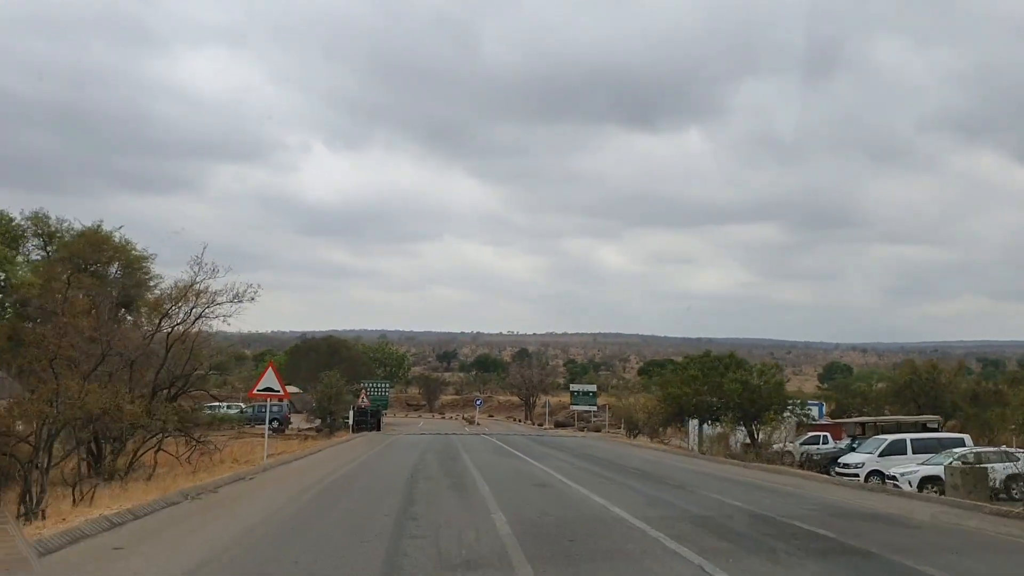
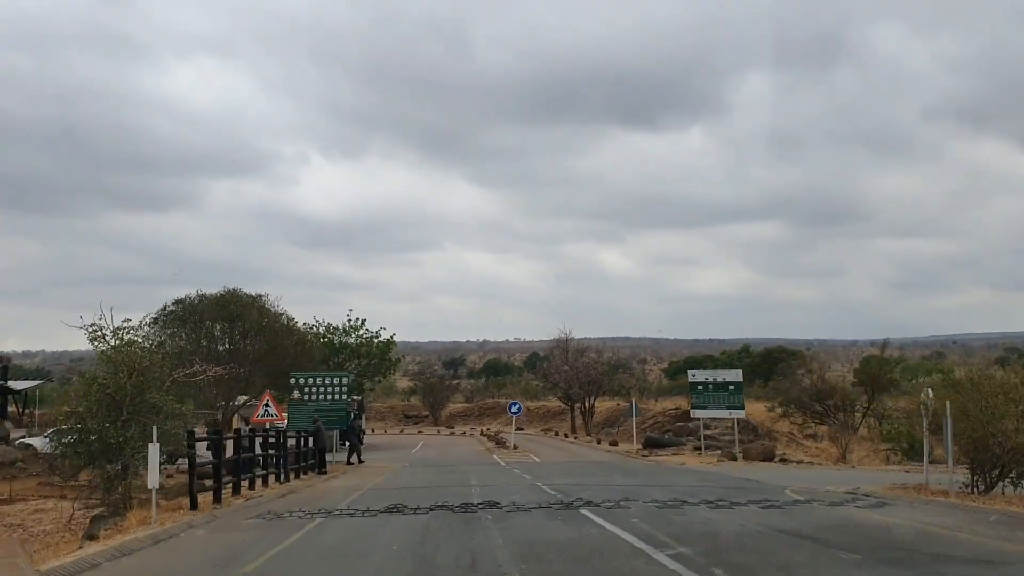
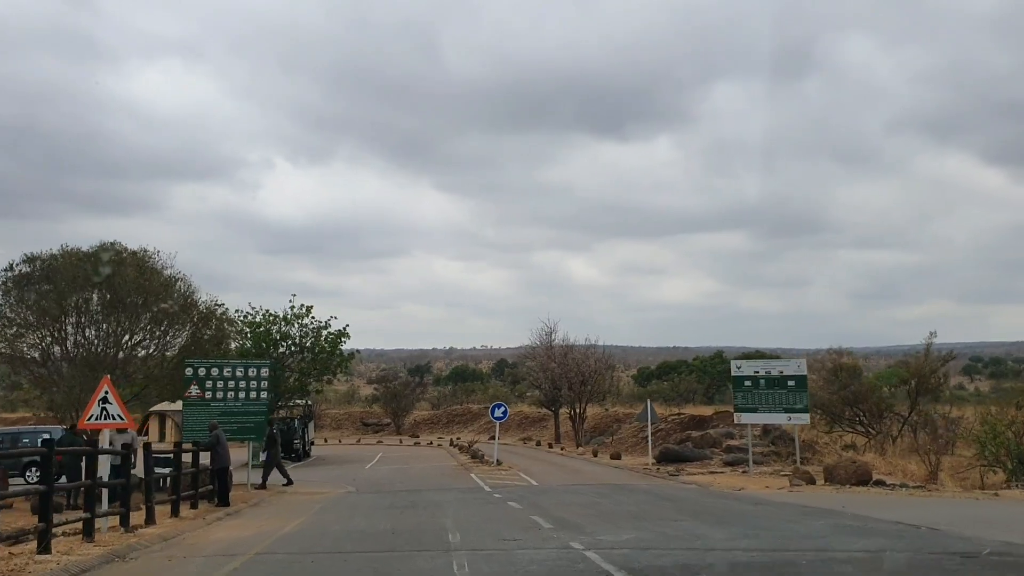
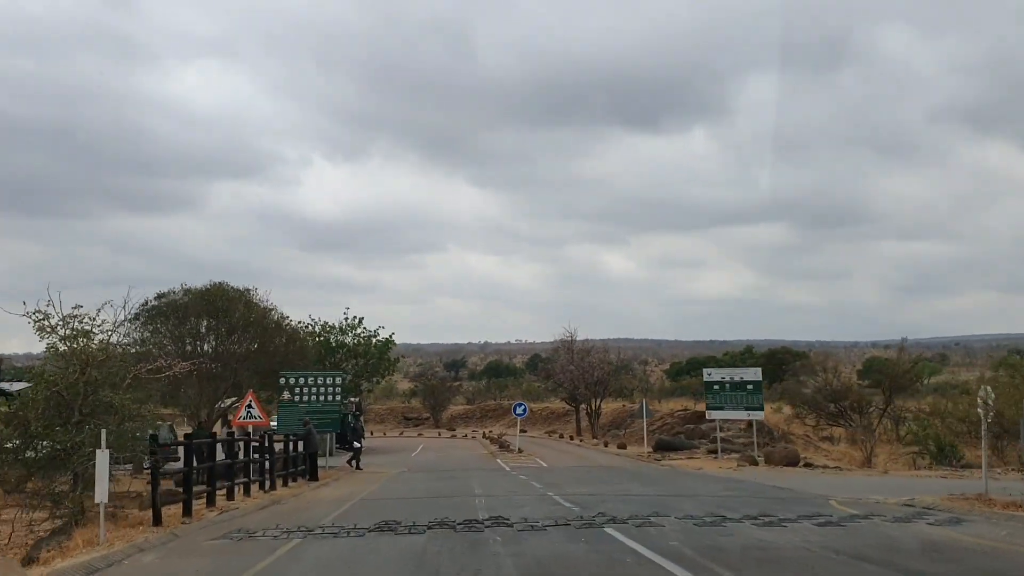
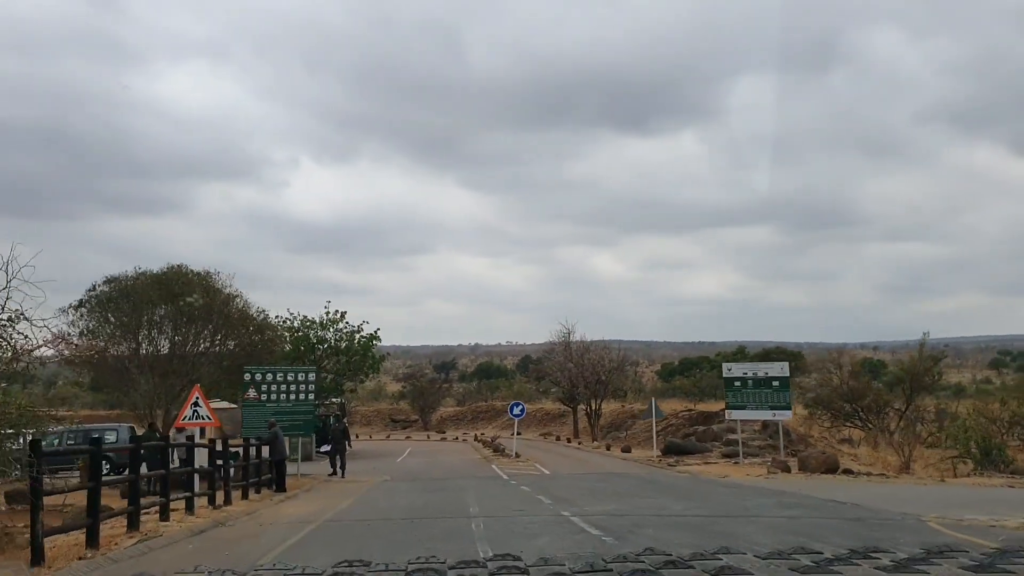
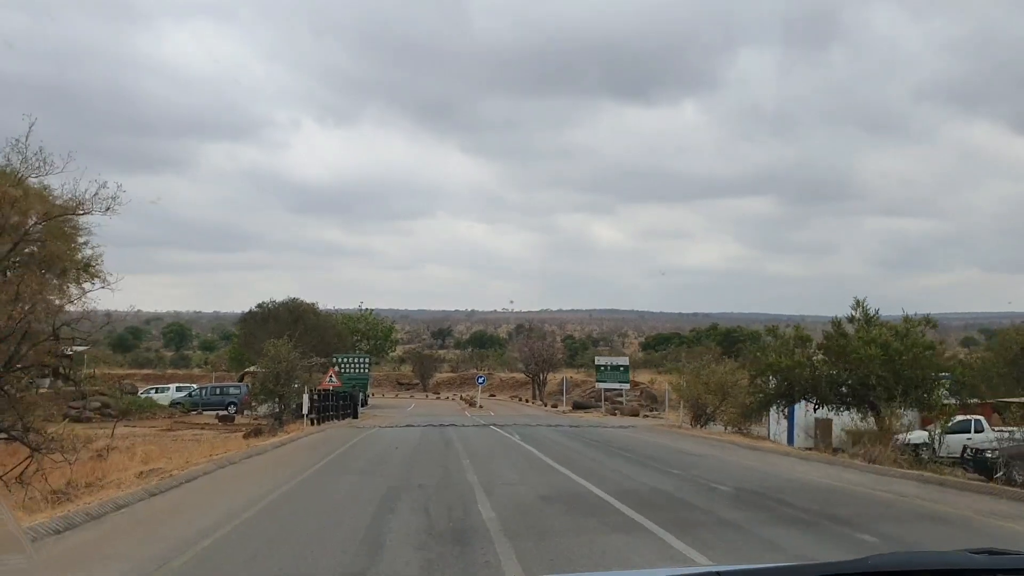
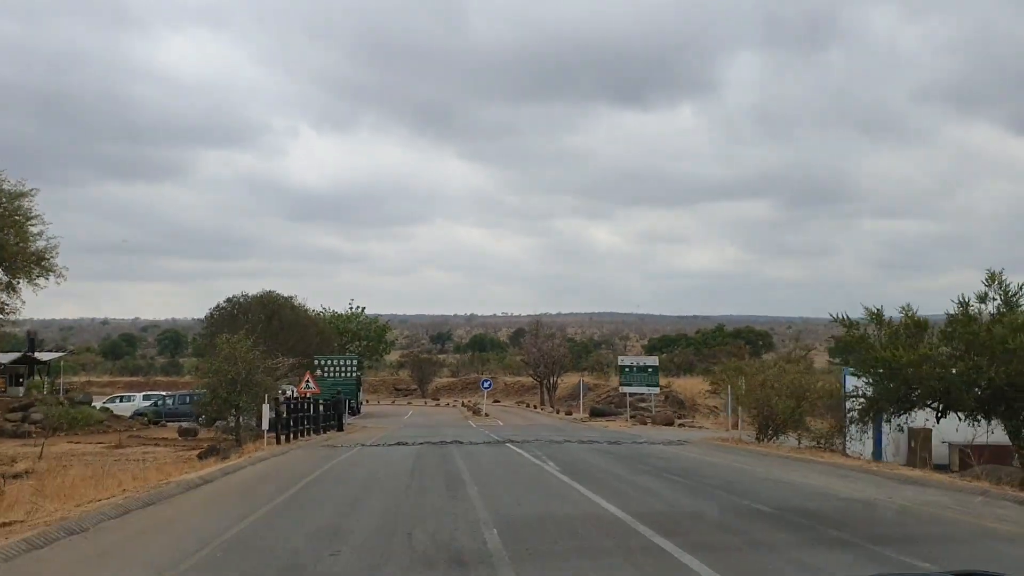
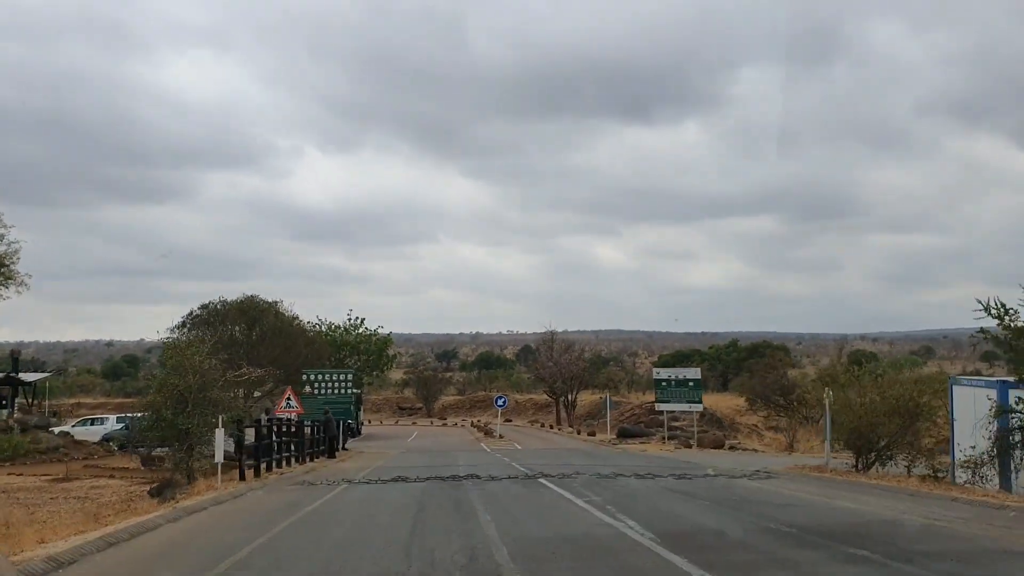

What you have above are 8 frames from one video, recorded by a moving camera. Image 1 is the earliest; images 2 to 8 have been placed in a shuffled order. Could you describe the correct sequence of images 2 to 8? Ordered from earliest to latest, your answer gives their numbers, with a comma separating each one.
6, 7, 8, 2, 4, 5, 3
